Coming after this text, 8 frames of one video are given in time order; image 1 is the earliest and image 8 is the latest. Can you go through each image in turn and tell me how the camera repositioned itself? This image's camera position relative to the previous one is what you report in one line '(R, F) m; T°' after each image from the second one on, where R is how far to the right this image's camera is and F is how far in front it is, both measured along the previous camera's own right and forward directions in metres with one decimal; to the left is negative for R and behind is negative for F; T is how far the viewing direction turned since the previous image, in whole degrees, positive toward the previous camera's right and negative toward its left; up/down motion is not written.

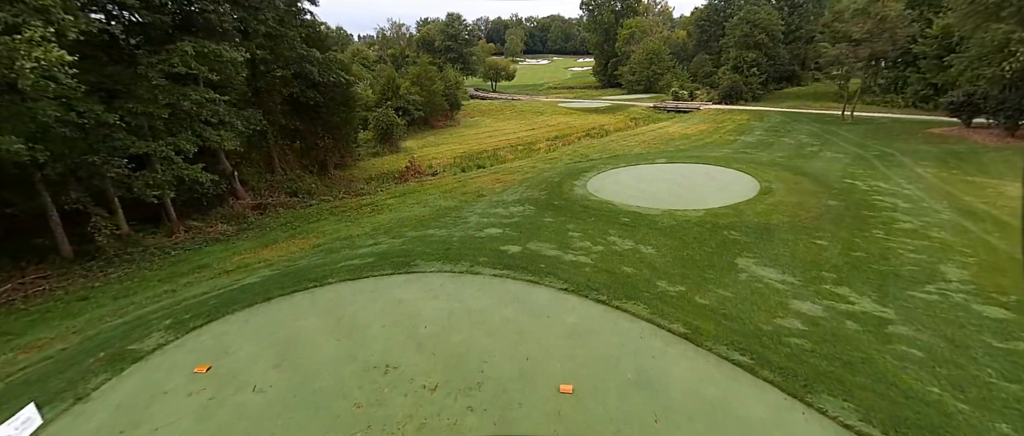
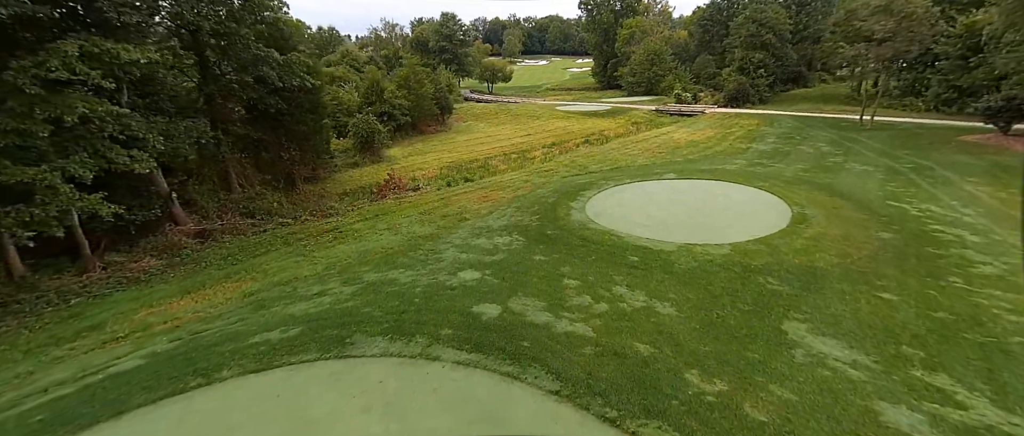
(+0.3, +1.5) m; 0°
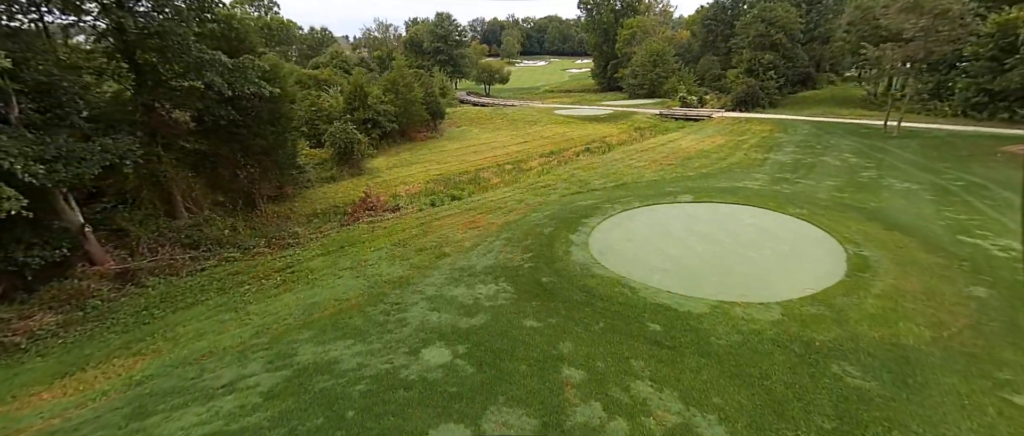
(+0.2, +1.5) m; 0°
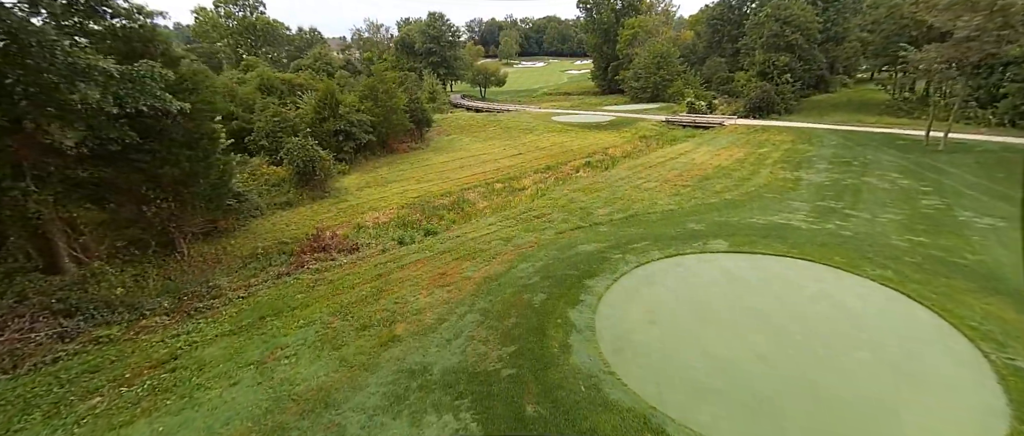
(+0.3, +2.2) m; 0°
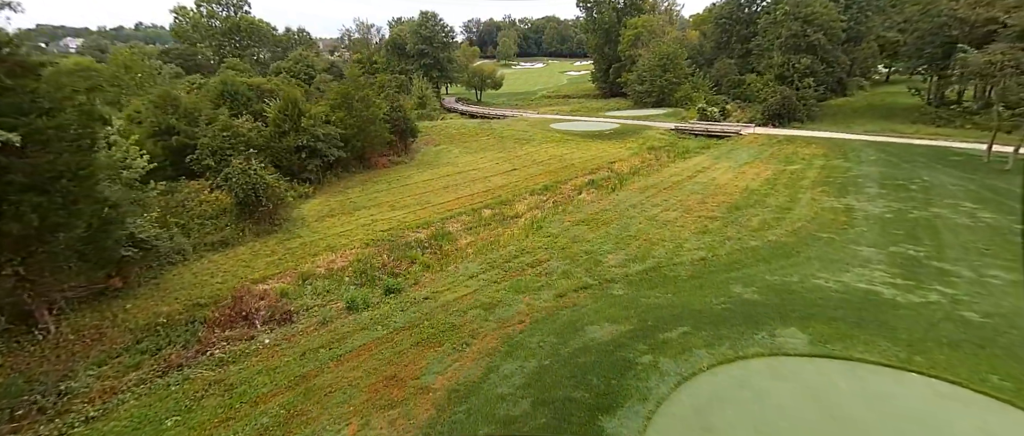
(+0.3, +2.3) m; 0°
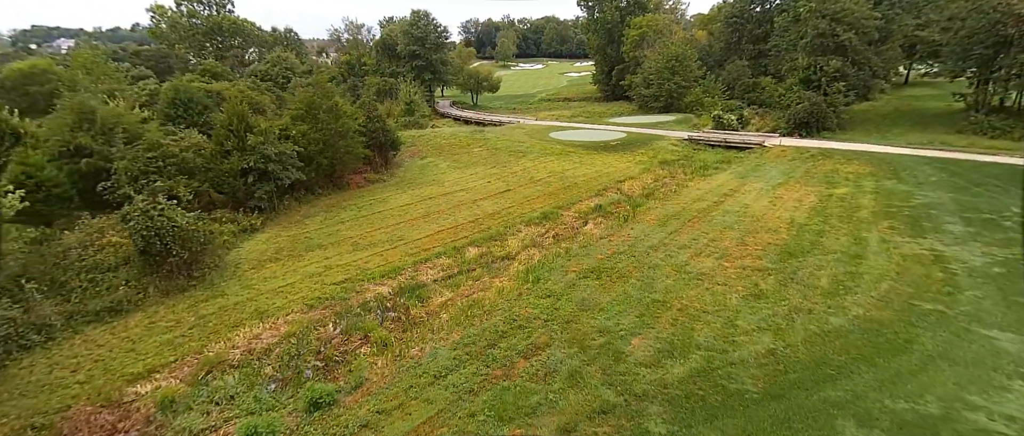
(+0.2, +2.5) m; 0°
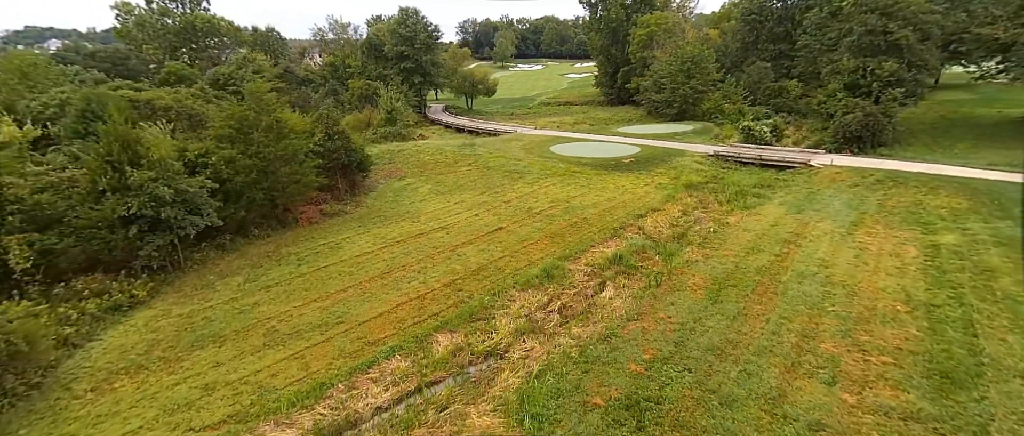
(+0.2, +3.3) m; 0°
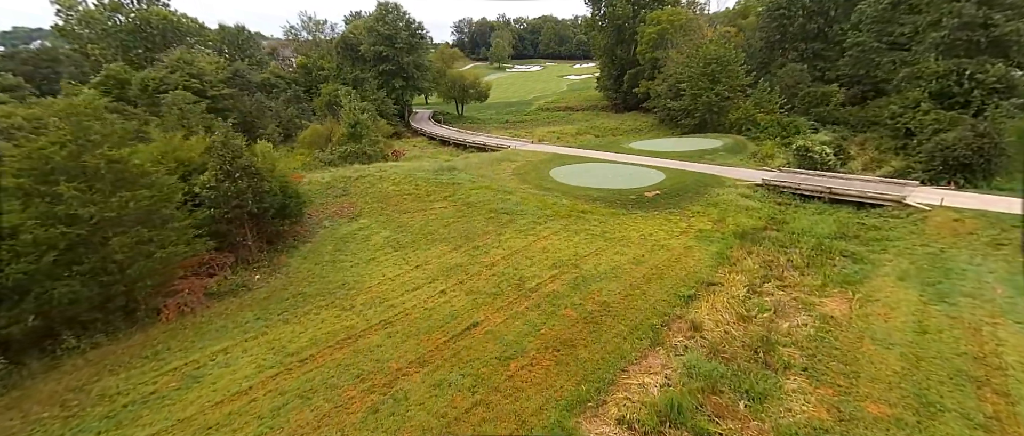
(+0.3, +4.4) m; 0°
